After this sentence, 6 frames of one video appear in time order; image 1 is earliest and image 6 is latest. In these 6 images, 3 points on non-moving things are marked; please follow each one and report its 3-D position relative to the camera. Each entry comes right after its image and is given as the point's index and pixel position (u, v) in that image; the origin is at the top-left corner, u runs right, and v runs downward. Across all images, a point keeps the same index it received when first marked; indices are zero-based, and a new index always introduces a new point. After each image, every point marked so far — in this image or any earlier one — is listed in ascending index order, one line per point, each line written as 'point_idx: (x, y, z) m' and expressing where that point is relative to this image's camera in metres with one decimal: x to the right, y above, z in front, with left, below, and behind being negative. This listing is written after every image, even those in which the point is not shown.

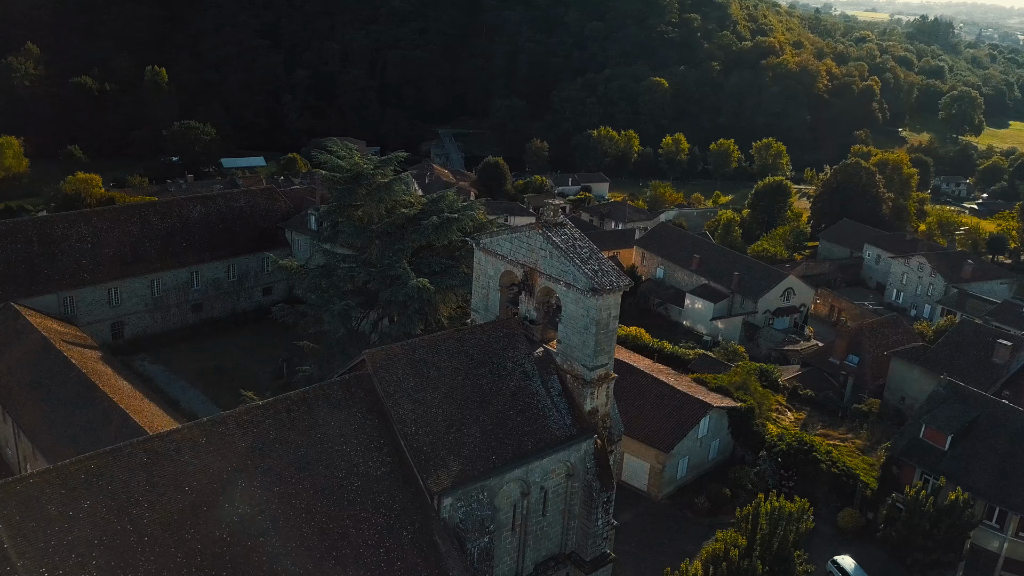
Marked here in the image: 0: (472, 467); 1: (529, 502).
0: (-0.7, -3.1, +14.8) m
1: (+0.3, -3.9, +15.7) m
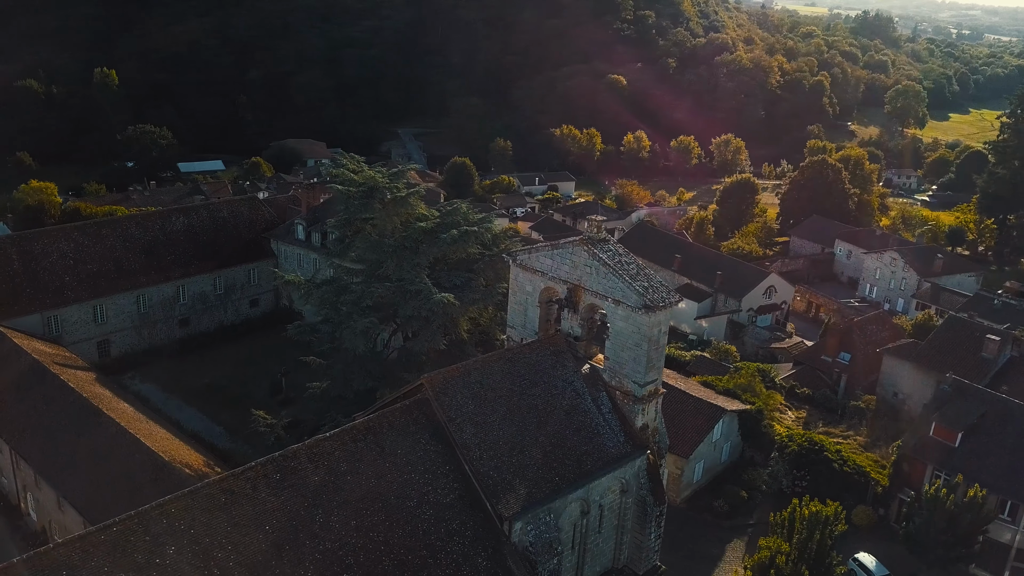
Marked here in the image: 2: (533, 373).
0: (+0.5, -3.5, +14.7) m
1: (+1.4, -4.3, +15.7) m
2: (+0.4, -1.6, +16.2) m
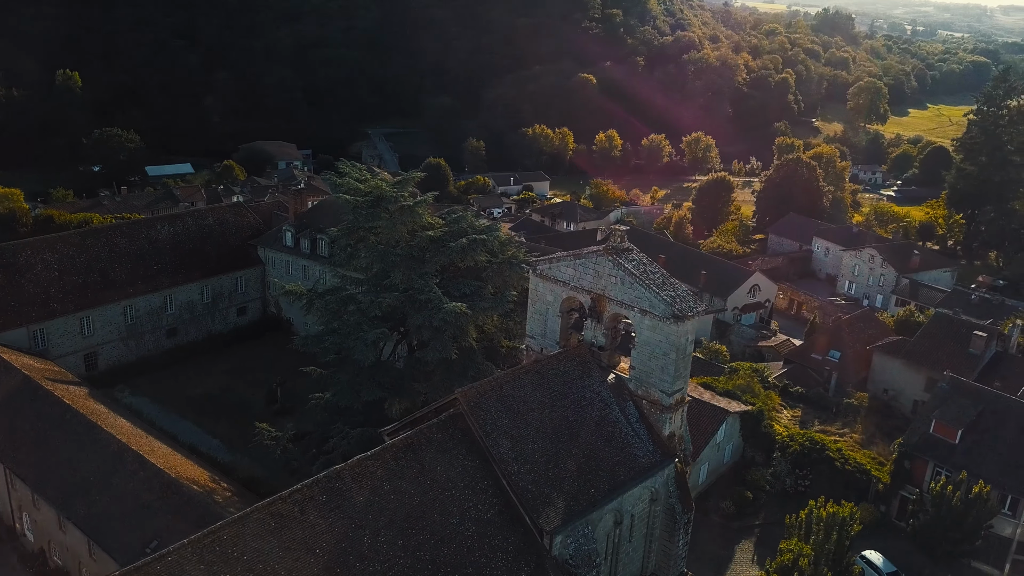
0: (+1.1, -3.7, +14.7) m
1: (+2.0, -4.5, +15.8) m
2: (+1.0, -1.9, +16.2) m
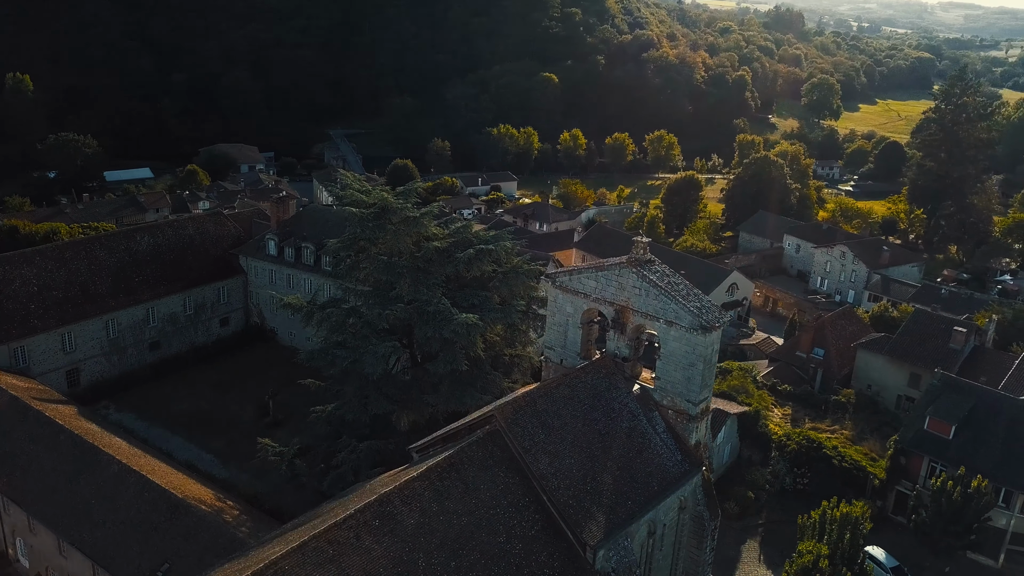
0: (+1.8, -4.0, +14.9) m
1: (+2.7, -4.7, +16.0) m
2: (+1.5, -2.1, +16.3) m
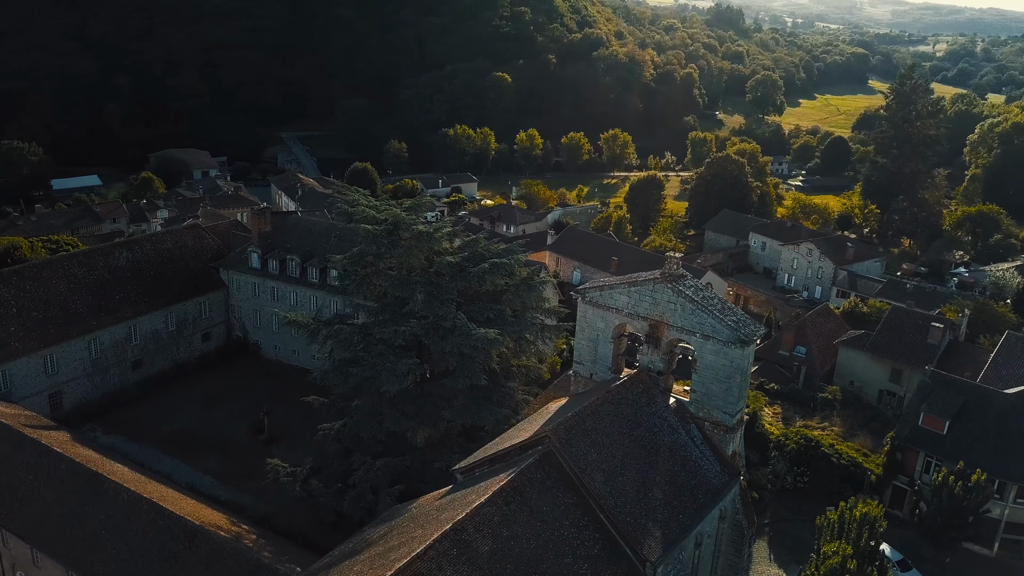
0: (+2.8, -4.3, +15.1) m
1: (+3.6, -5.0, +16.3) m
2: (+2.4, -2.4, +16.6) m
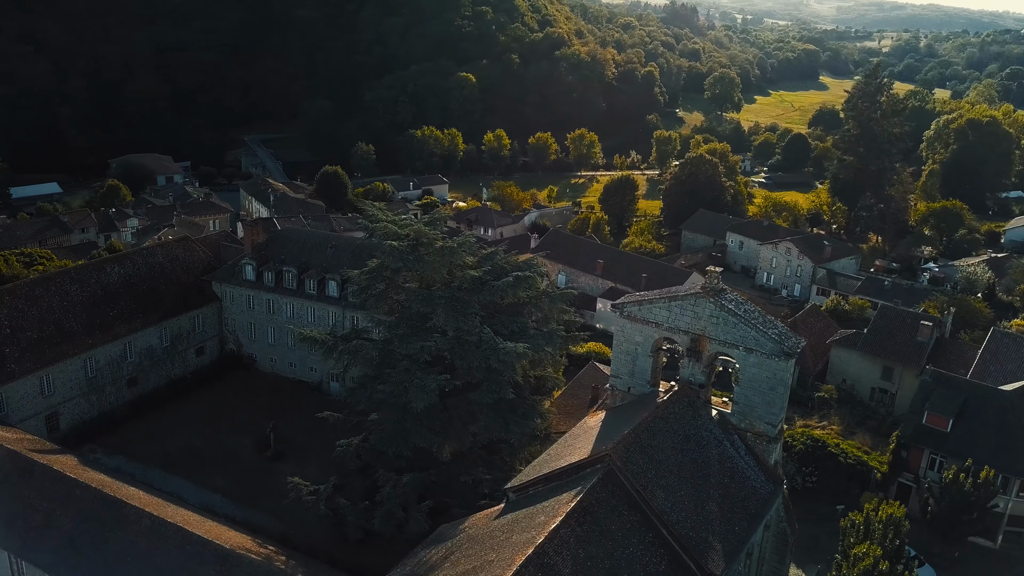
0: (+3.9, -4.6, +15.4) m
1: (+4.7, -5.3, +16.6) m
2: (+3.4, -2.8, +16.8) m
